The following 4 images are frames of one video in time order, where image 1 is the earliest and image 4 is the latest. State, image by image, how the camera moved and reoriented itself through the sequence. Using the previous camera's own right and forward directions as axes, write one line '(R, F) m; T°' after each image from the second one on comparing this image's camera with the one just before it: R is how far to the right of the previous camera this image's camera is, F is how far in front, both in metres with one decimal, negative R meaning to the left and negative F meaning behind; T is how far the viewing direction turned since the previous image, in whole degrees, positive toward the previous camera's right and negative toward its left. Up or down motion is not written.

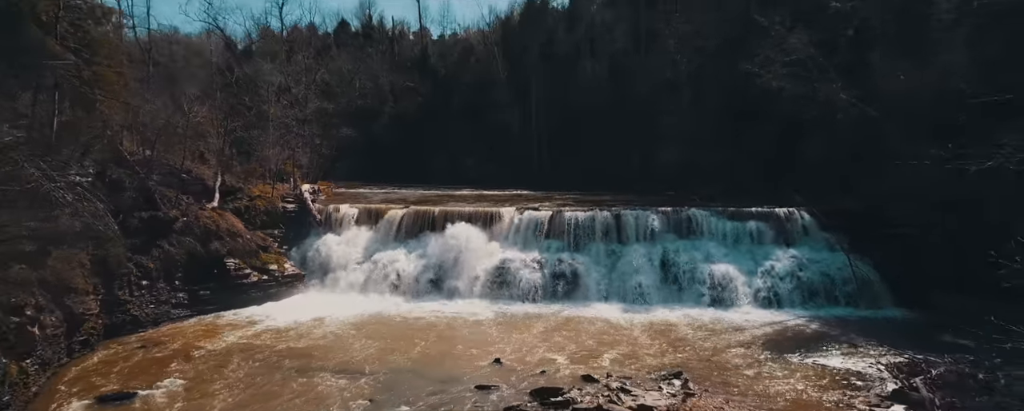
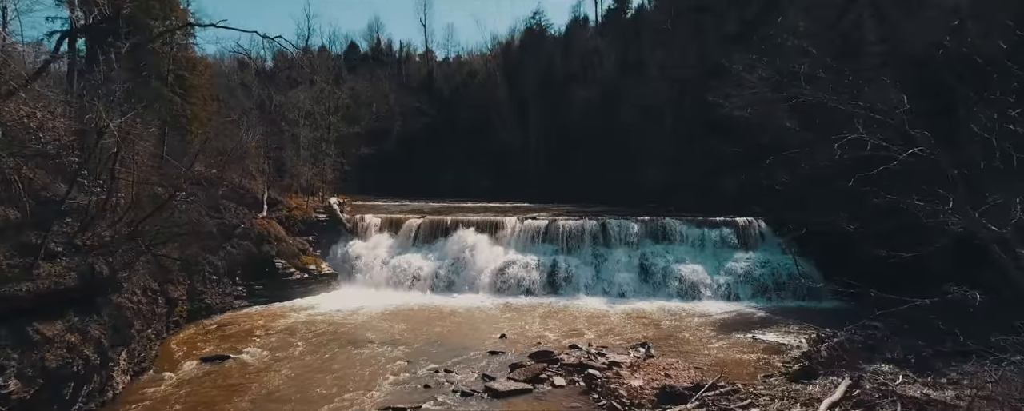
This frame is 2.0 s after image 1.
(-0.1, -2.6) m; 0°
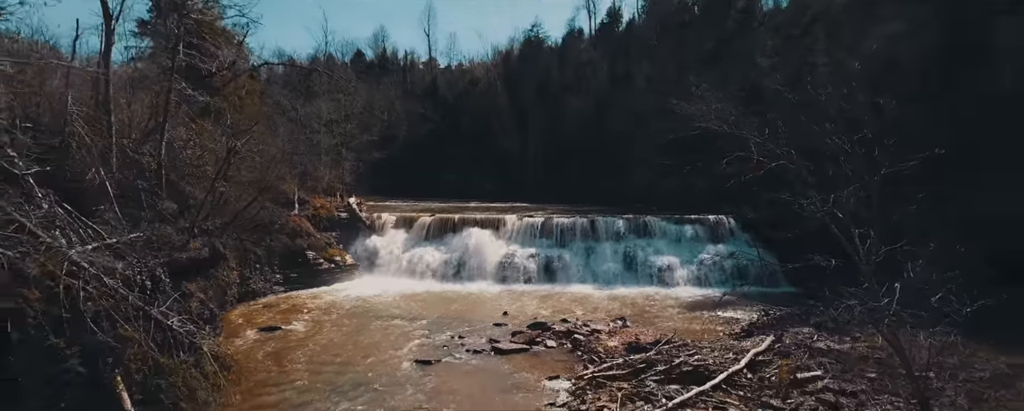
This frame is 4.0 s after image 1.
(0.0, -2.3) m; 0°
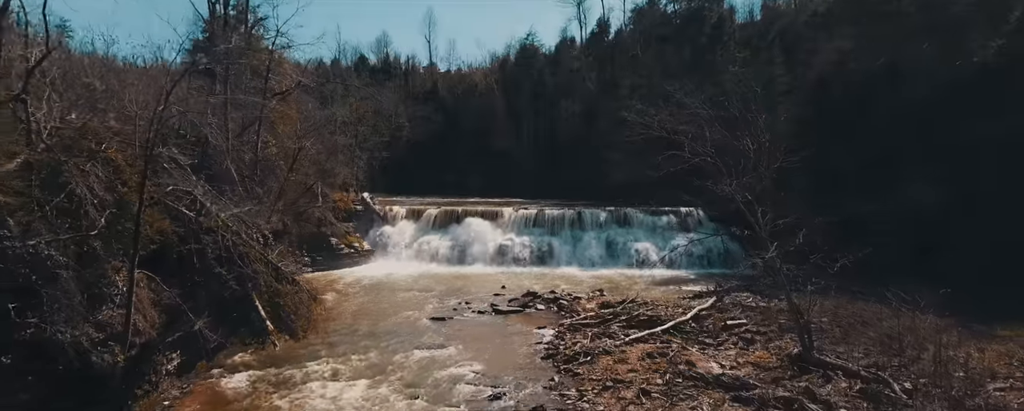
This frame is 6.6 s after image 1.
(0.0, -2.6) m; 0°
